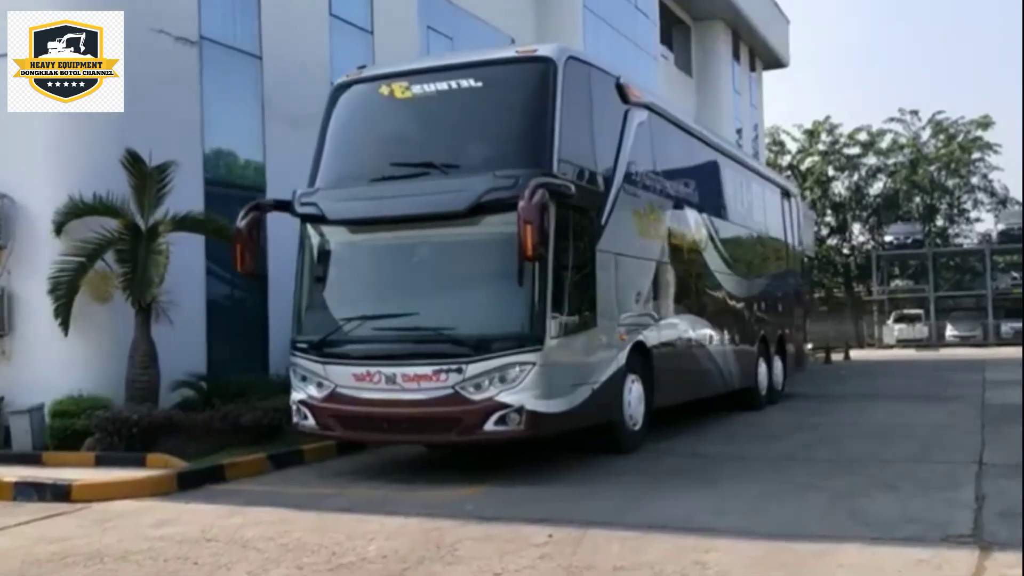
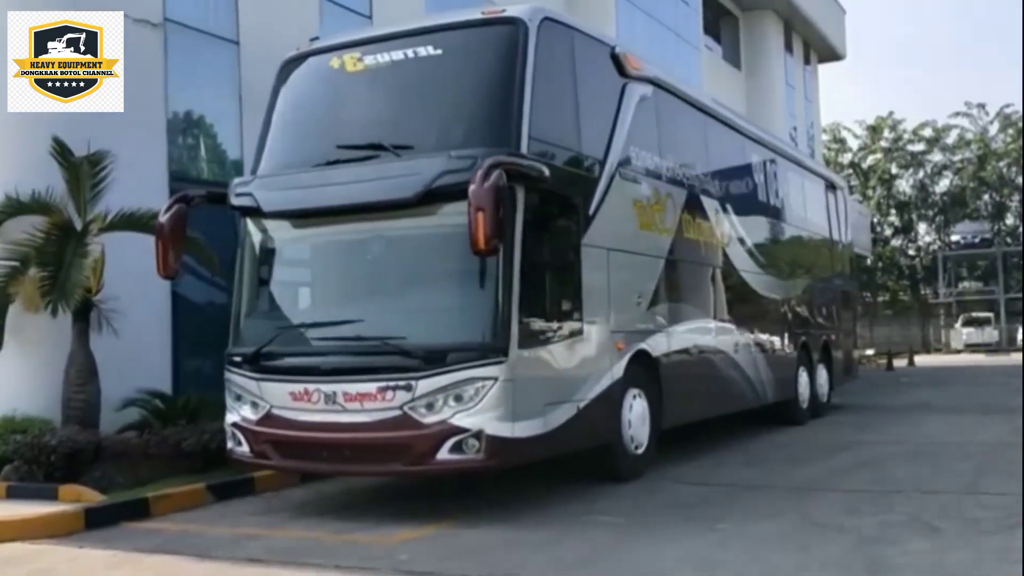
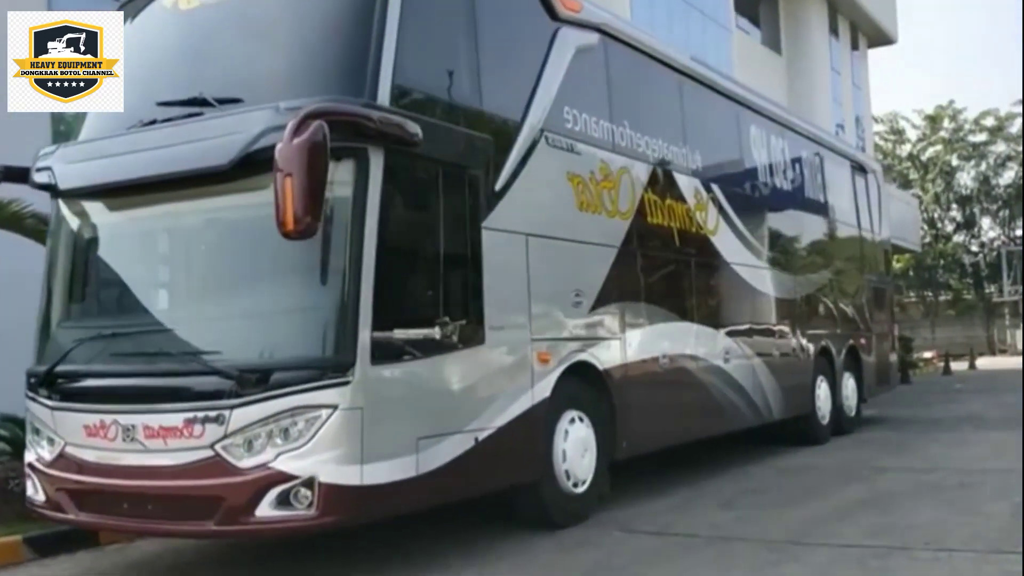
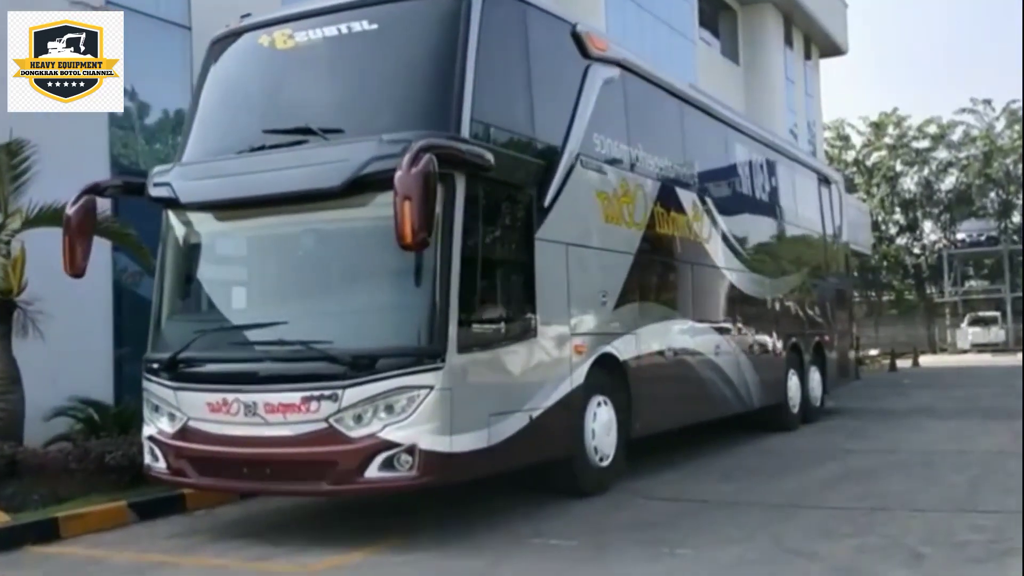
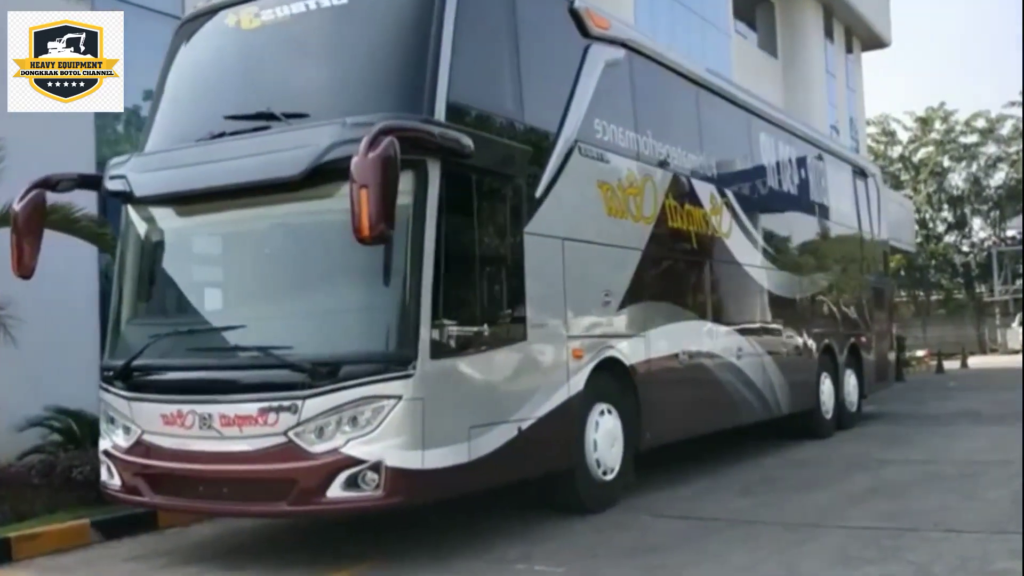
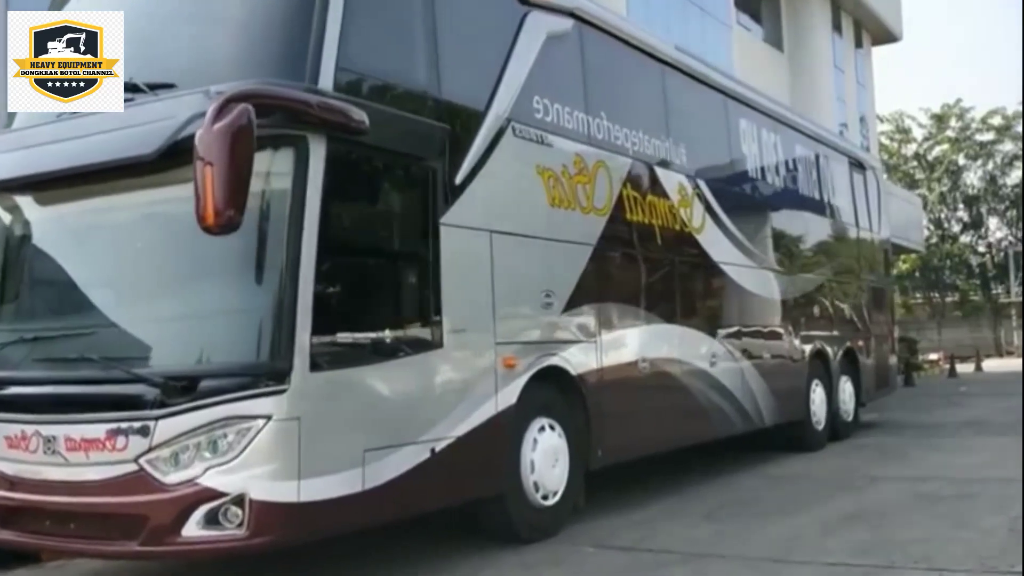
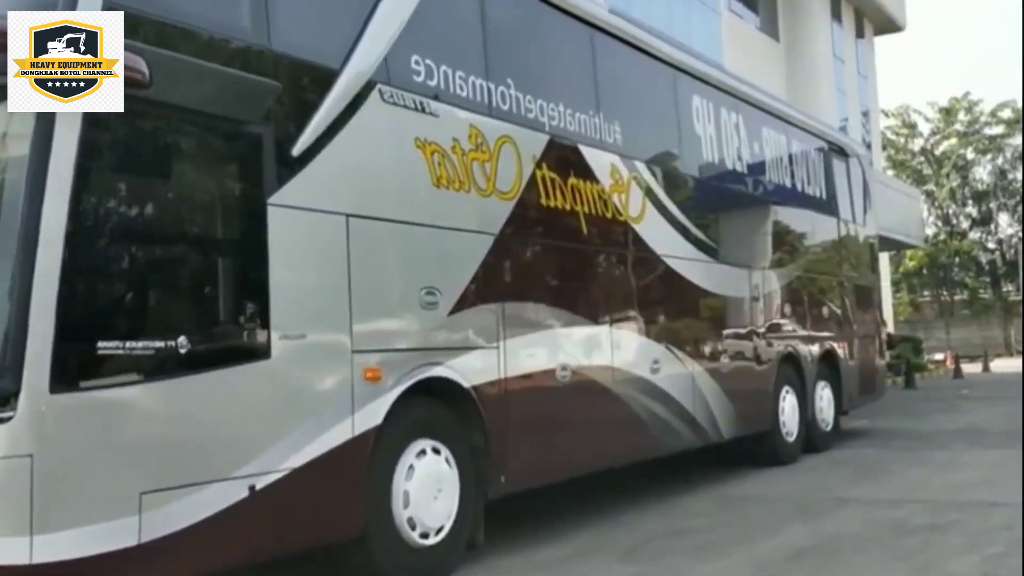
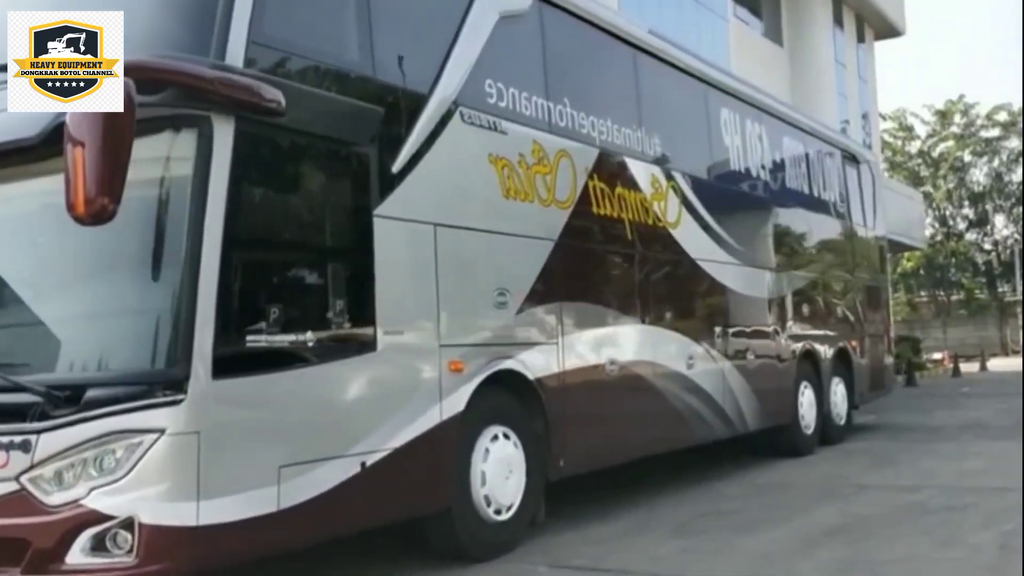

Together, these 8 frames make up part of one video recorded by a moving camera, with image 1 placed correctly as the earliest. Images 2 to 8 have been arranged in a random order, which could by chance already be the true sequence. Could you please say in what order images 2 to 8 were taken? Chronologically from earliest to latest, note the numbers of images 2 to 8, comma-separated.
2, 4, 5, 3, 6, 8, 7
